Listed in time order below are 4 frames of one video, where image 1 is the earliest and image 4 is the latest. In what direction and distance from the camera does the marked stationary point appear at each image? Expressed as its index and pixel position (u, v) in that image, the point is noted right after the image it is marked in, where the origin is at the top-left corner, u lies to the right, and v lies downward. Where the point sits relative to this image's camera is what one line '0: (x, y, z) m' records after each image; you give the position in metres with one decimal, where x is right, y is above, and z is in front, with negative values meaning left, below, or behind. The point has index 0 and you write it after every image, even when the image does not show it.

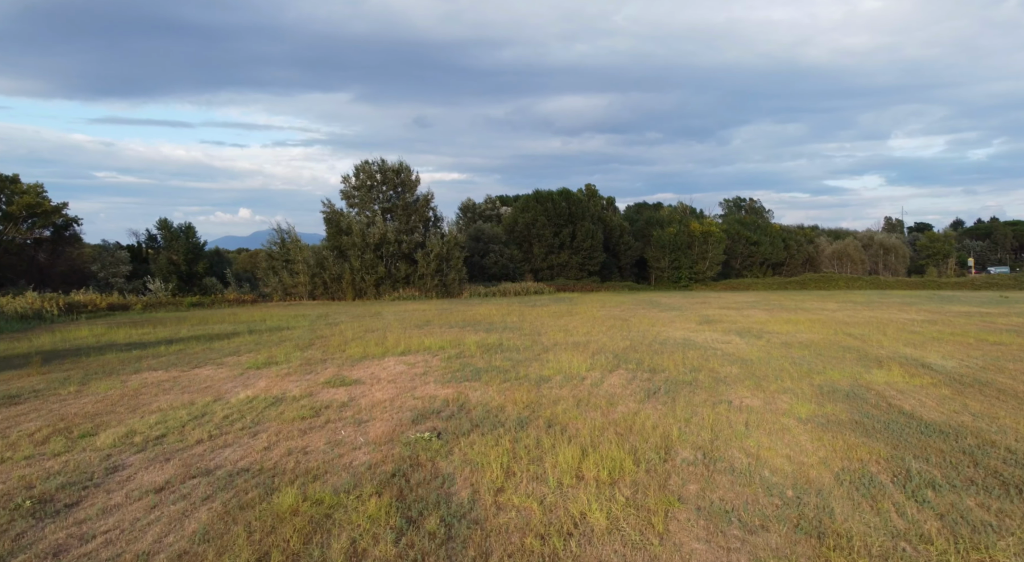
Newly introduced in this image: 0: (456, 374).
0: (-0.8, -1.3, +8.5) m
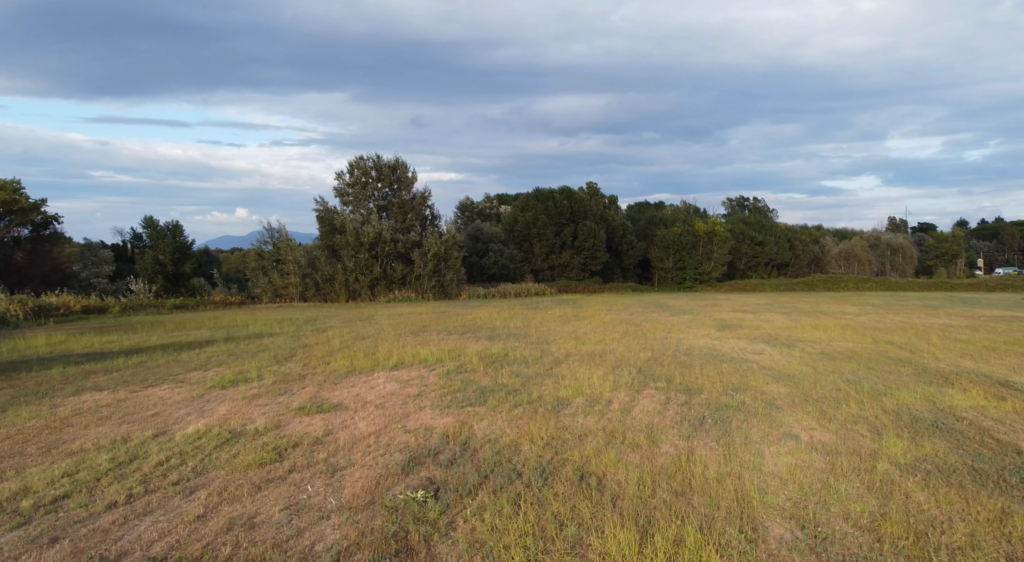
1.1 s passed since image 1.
0: (-0.7, -1.4, +7.1) m
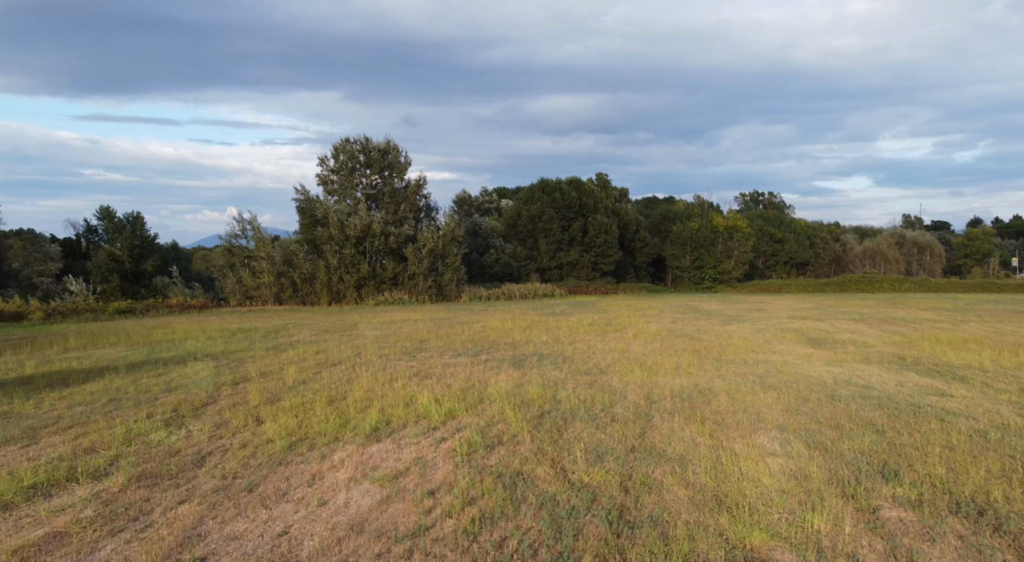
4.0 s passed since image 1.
0: (-0.1, -1.4, +3.2) m
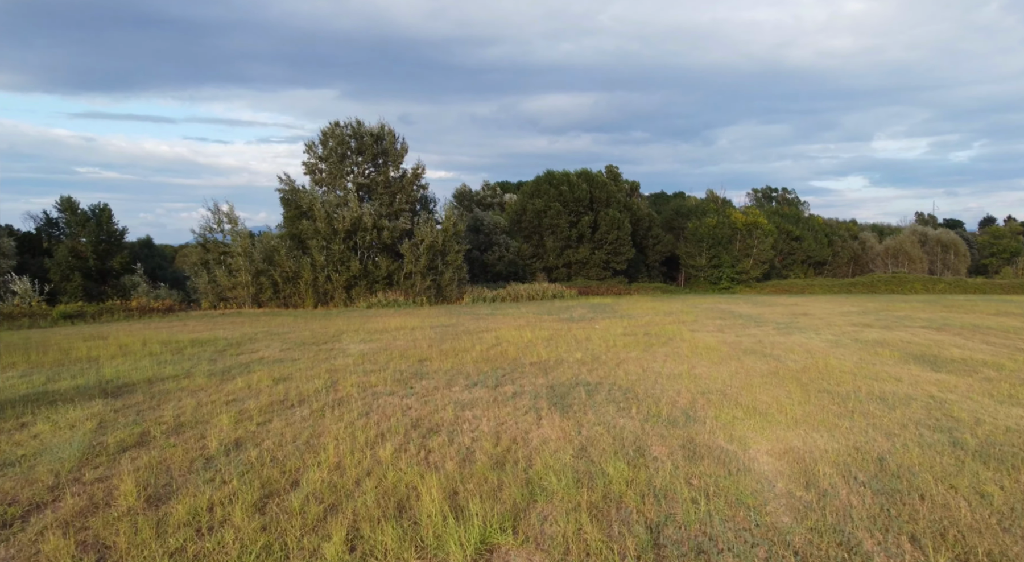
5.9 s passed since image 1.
0: (+0.4, -1.4, +0.4) m
